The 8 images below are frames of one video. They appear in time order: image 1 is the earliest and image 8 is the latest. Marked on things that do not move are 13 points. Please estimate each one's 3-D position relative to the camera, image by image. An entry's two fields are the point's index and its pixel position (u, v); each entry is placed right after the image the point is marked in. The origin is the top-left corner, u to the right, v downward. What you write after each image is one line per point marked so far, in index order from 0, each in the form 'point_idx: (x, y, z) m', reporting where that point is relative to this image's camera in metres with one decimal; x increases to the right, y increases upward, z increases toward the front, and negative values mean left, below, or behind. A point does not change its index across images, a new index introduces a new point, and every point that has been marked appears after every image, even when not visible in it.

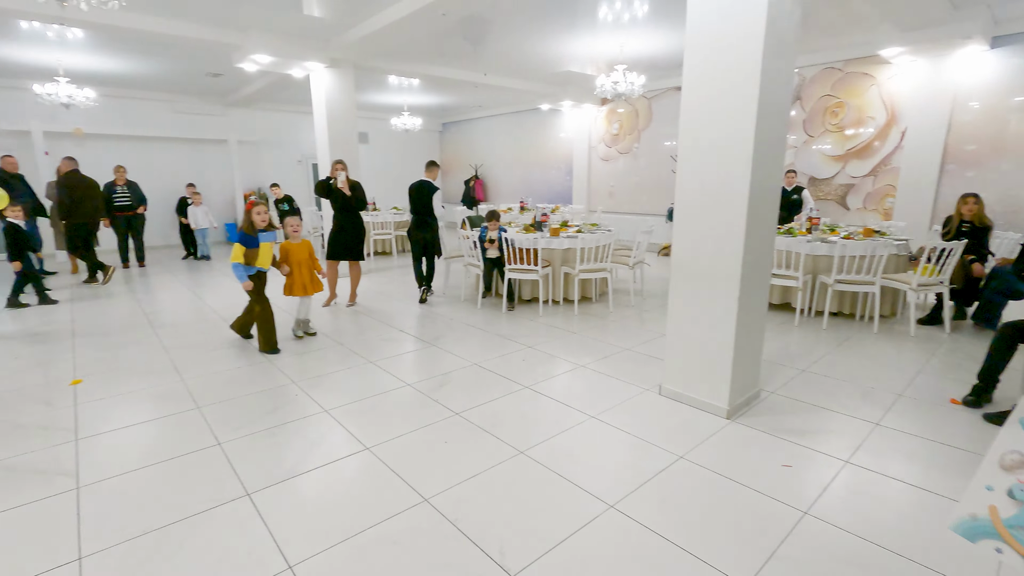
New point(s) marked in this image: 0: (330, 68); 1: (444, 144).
0: (-2.3, +2.8, +6.2) m
1: (-1.8, +3.9, +13.2) m
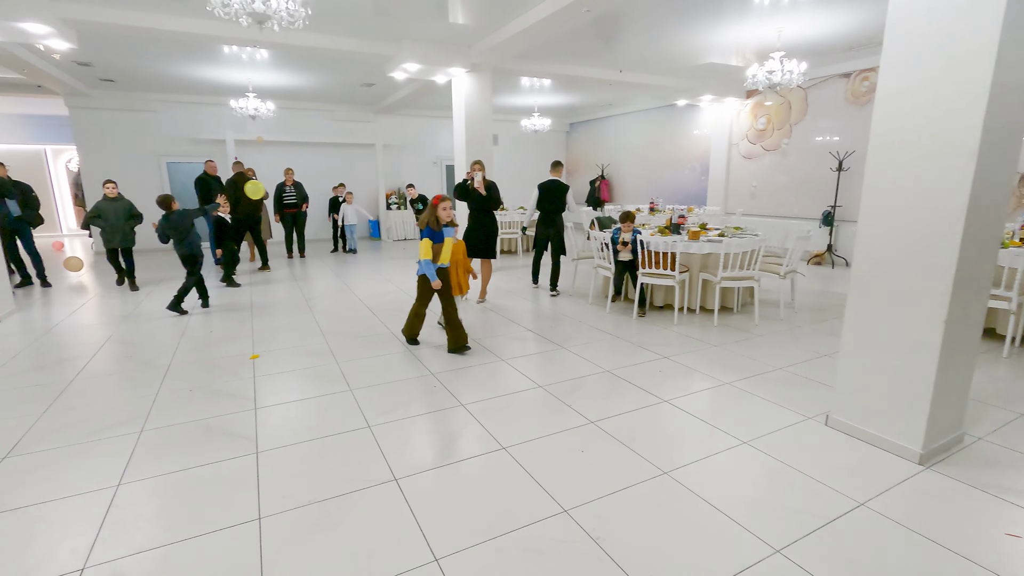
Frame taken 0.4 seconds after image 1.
0: (-0.5, +2.8, +6.4) m
1: (+1.6, +3.9, +13.2) m
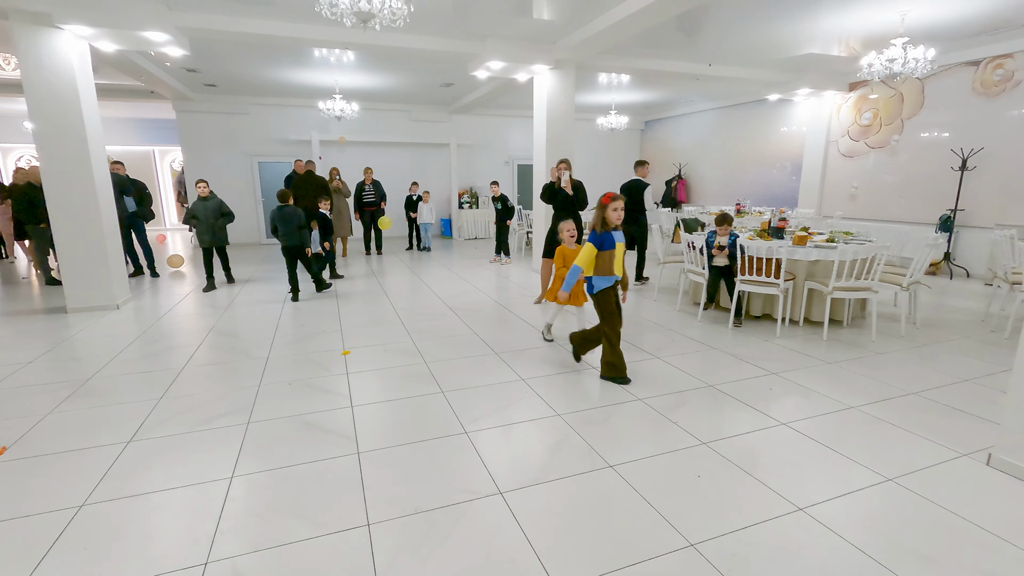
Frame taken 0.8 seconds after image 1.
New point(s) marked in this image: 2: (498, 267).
0: (+0.5, +2.8, +6.3) m
1: (+3.5, +3.8, +12.7) m
2: (-0.2, +0.4, +7.8) m
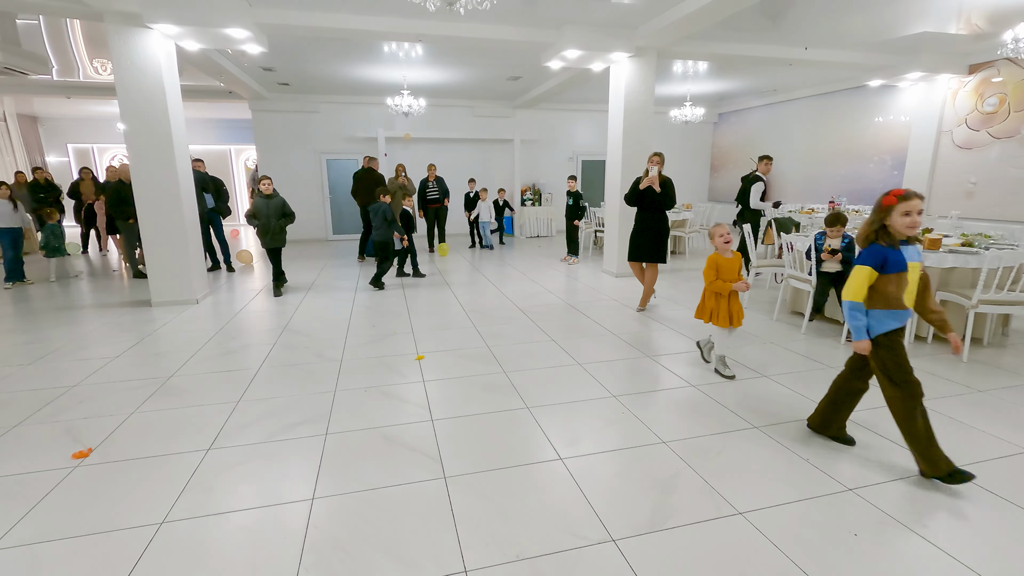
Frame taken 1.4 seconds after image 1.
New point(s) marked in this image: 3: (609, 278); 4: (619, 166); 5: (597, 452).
0: (+1.5, +2.8, +5.9) m
1: (+5.1, +3.7, +12.0) m
2: (+0.8, +0.3, +7.5) m
3: (+1.3, +0.1, +6.4) m
4: (+1.4, +1.6, +6.2) m
5: (+0.4, -0.8, +2.3) m
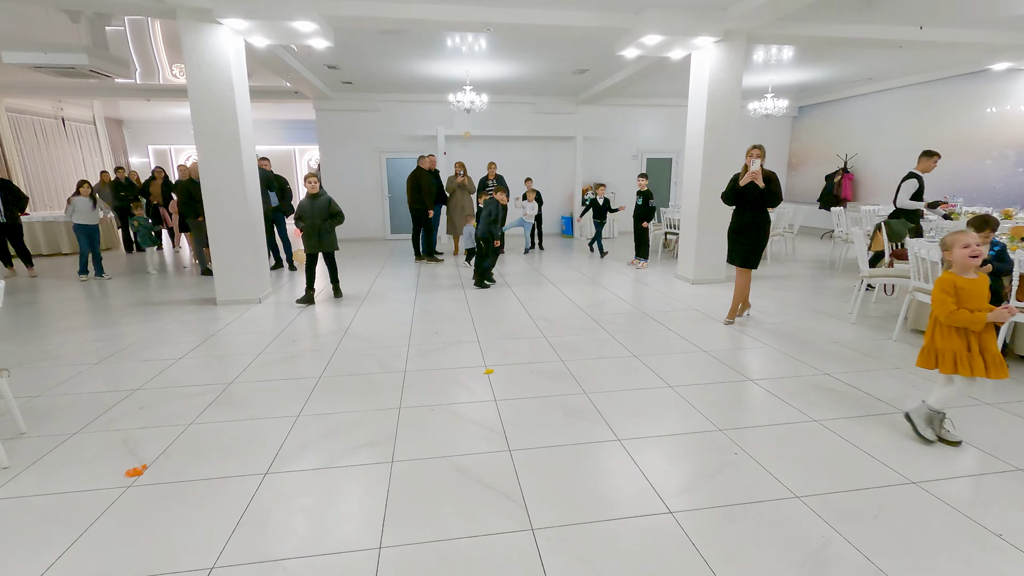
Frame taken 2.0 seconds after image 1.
0: (+2.3, +2.7, +5.3) m
1: (+6.5, +3.6, +11.0) m
2: (+1.7, +0.3, +7.0) m
3: (+2.1, +0.1, +5.9) m
4: (+2.2, +1.5, +5.6) m
5: (+0.8, -0.8, +1.9) m
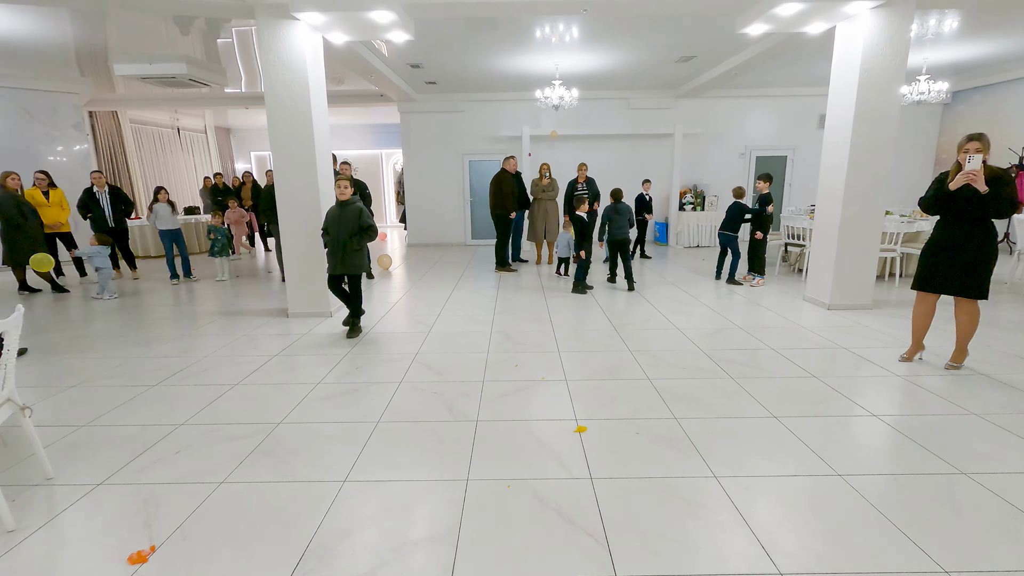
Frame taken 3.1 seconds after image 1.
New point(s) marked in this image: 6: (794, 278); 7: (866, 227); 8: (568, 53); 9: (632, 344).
0: (+3.2, +2.4, +4.2) m
1: (+8.3, +3.1, +9.2) m
2: (+2.8, 0.0, +6.0) m
3: (+3.0, -0.2, +4.8) m
4: (+3.1, +1.2, +4.5) m
5: (+1.1, -1.0, +1.1) m
6: (+3.6, +0.1, +6.3) m
7: (+3.3, +0.6, +4.6) m
8: (+0.8, +3.3, +6.9) m
9: (+0.9, -0.5, +3.8) m
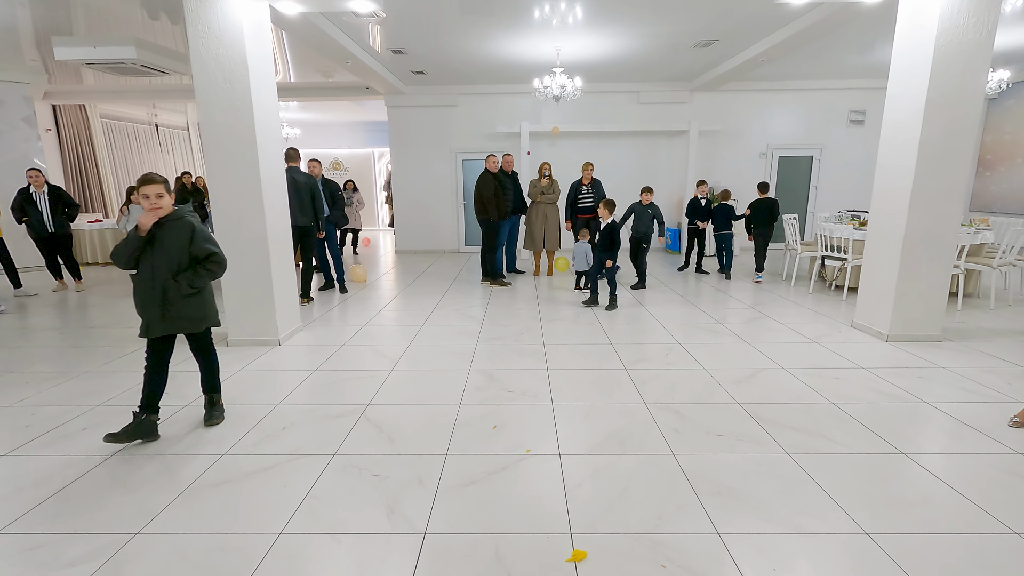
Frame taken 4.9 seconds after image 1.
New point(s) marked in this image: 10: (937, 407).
0: (+3.1, +2.2, +3.3) m
1: (+8.2, +2.9, +8.3) m
2: (+2.7, -0.2, +5.1) m
3: (+2.9, -0.4, +3.9) m
4: (+3.0, +1.0, +3.7) m
5: (+0.9, -1.2, +0.2) m
6: (+3.5, -0.1, +5.4) m
7: (+3.2, +0.4, +3.7) m
8: (+0.7, +3.1, +6.0) m
9: (+0.8, -0.7, +3.0) m
10: (+2.4, -0.7, +2.8) m
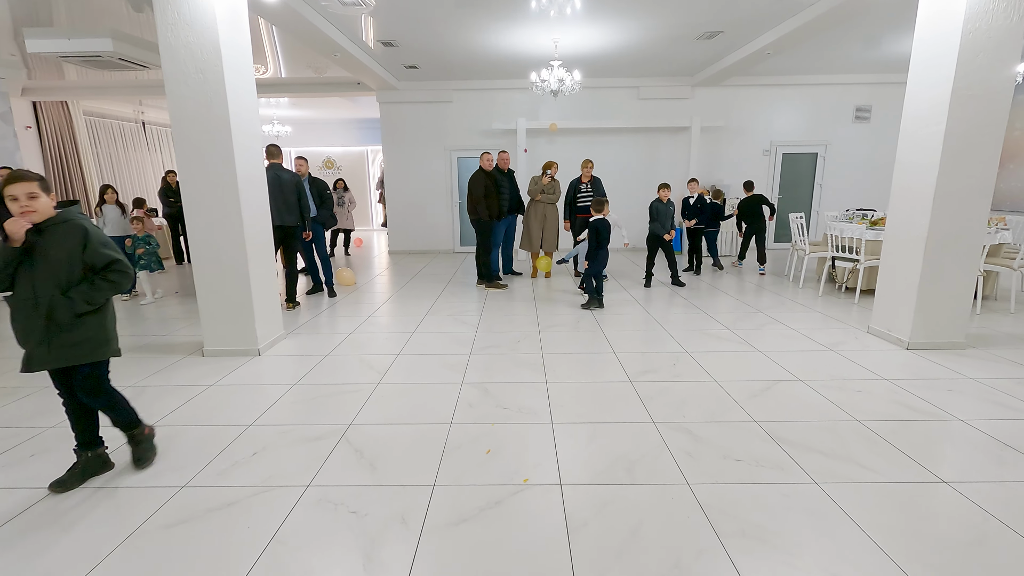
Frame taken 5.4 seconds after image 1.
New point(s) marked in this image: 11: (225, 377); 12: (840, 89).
0: (+3.0, +2.2, +3.1) m
1: (+8.2, +2.9, +8.0) m
2: (+2.7, -0.2, +4.9) m
3: (+2.9, -0.4, +3.7) m
4: (+3.0, +1.0, +3.4) m
5: (+0.9, -1.3, 0.0) m
6: (+3.5, -0.1, +5.2) m
7: (+3.2, +0.3, +3.5) m
8: (+0.7, +3.1, +5.8) m
9: (+0.8, -0.7, +2.7) m
10: (+2.4, -0.7, +2.6) m
11: (-2.0, -0.6, +3.4) m
12: (+5.6, +3.4, +8.3) m
